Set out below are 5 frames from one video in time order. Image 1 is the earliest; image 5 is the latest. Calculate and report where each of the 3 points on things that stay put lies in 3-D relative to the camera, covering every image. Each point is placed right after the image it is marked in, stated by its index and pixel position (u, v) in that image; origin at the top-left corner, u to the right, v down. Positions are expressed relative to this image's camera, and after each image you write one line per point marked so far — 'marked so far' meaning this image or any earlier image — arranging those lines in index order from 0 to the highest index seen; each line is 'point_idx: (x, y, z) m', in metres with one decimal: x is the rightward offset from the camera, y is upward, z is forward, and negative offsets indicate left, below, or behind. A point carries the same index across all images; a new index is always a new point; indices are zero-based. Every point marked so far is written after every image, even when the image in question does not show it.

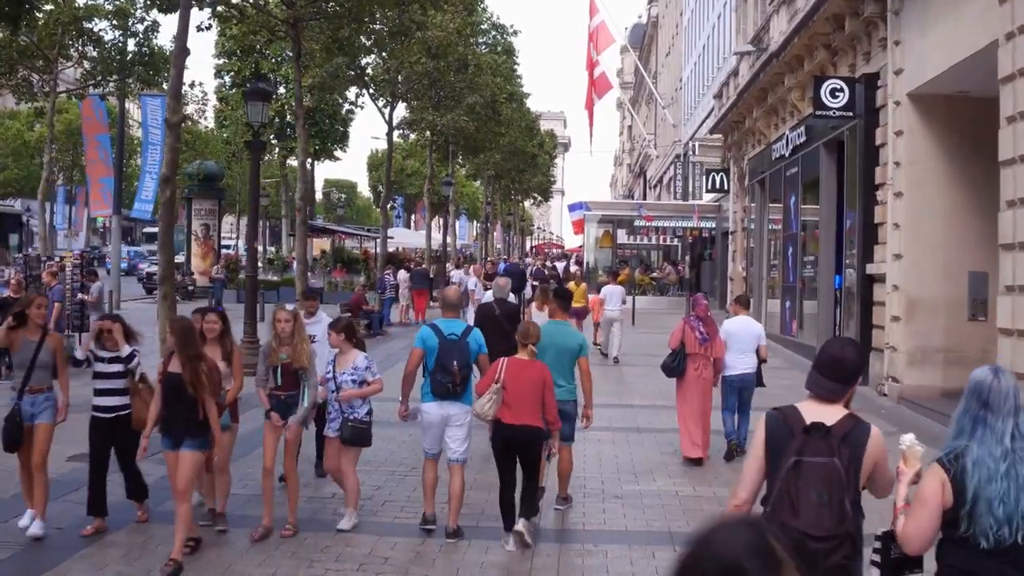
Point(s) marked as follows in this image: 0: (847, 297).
0: (+5.2, -0.1, +17.1) m
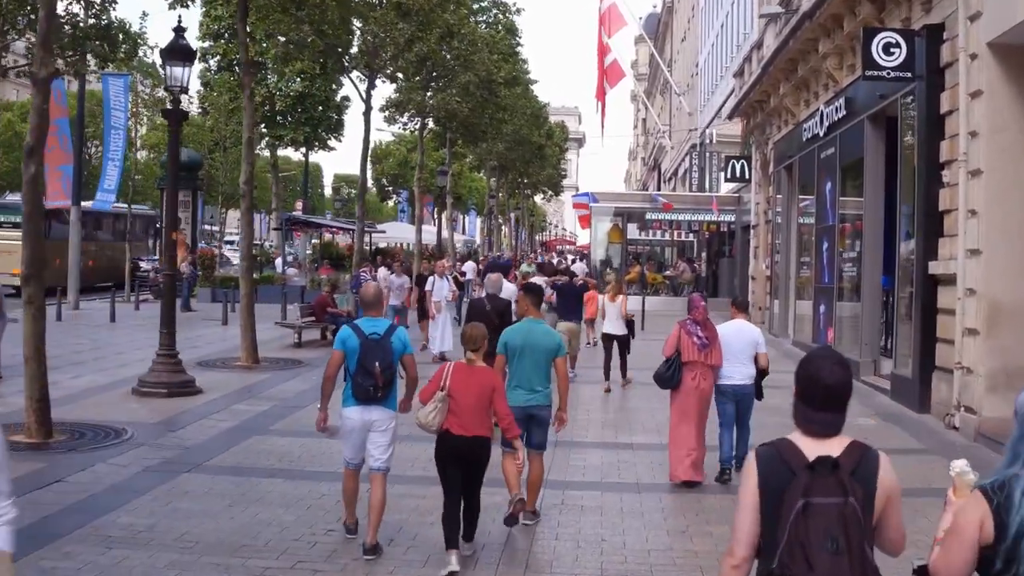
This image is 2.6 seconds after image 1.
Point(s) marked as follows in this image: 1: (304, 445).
0: (+4.9, -0.2, +14.0) m
1: (-1.9, -1.5, +10.4) m
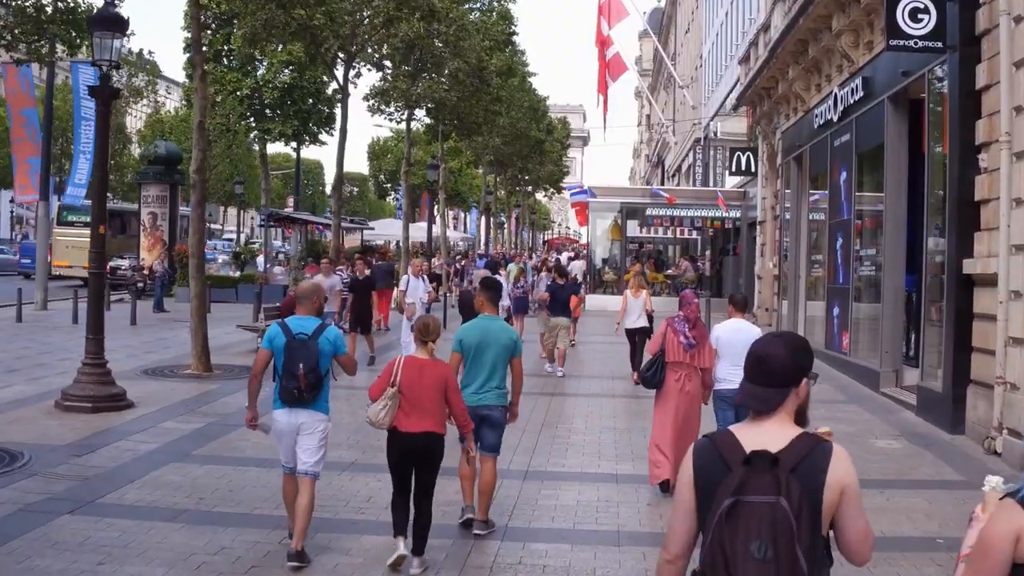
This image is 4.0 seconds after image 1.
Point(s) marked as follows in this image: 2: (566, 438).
0: (+4.6, -0.2, +12.3) m
1: (-2.3, -1.5, +8.7) m
2: (+0.5, -1.4, +10.5) m
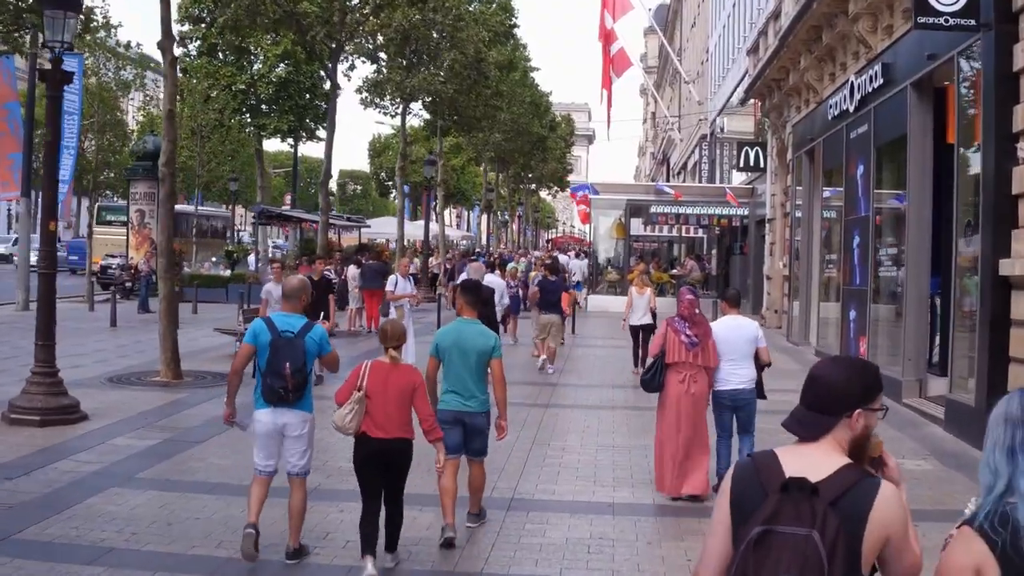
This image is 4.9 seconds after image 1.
0: (+4.5, -0.2, +11.2) m
1: (-2.4, -1.5, +7.7) m
2: (+0.4, -1.5, +9.5) m
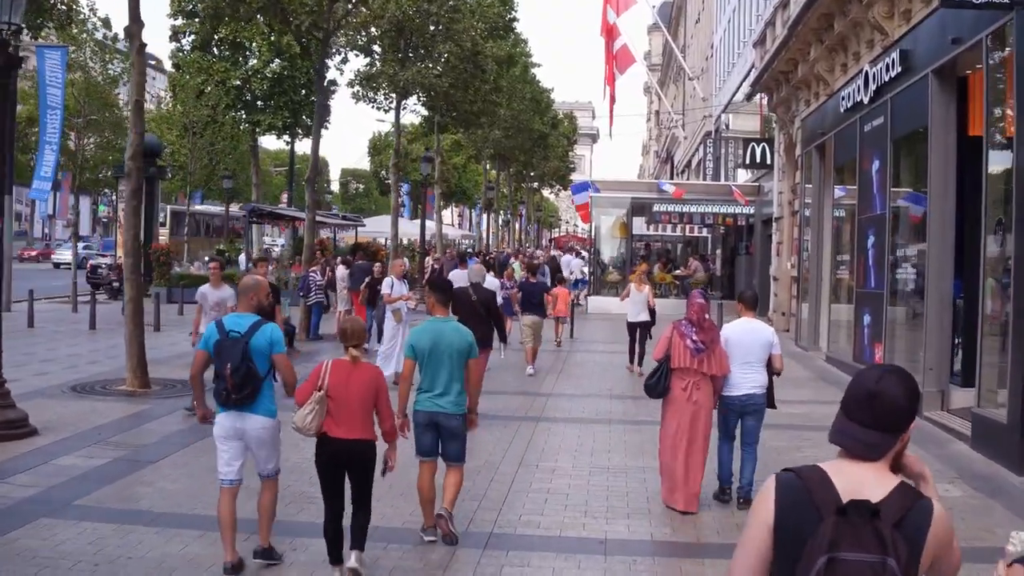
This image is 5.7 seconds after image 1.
0: (+4.4, -0.3, +10.3) m
1: (-2.5, -1.5, +6.7) m
2: (+0.3, -1.5, +8.5) m
